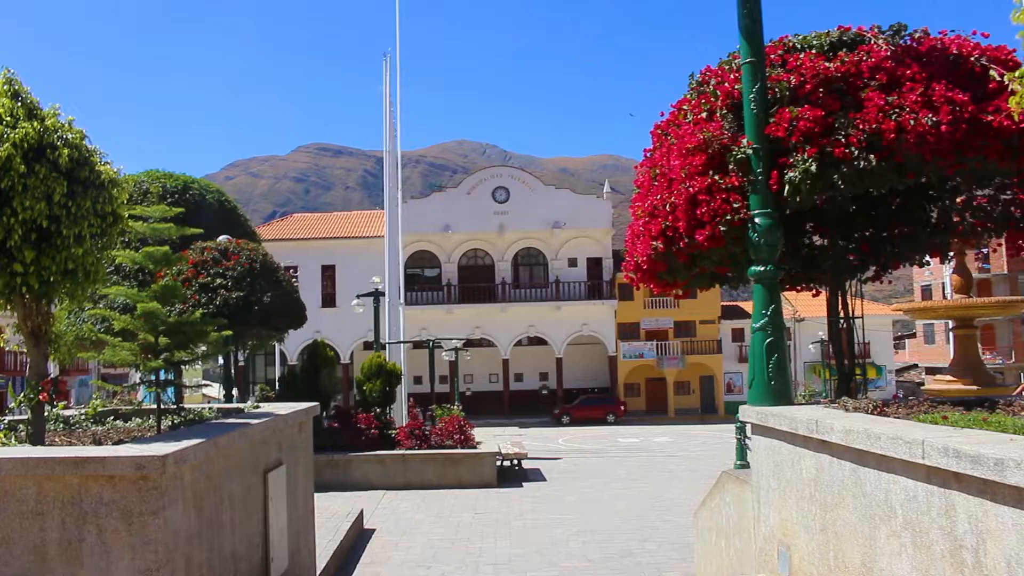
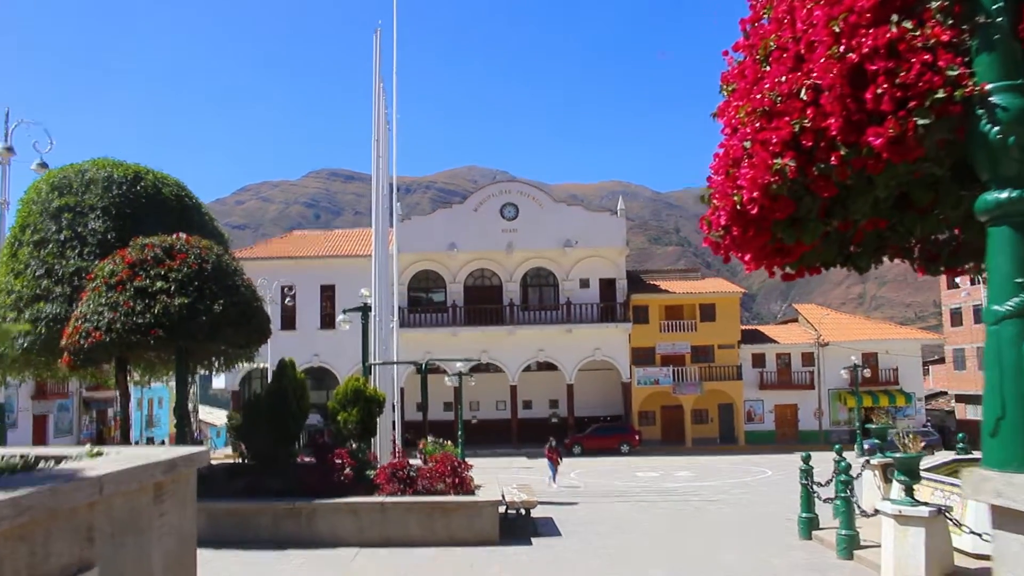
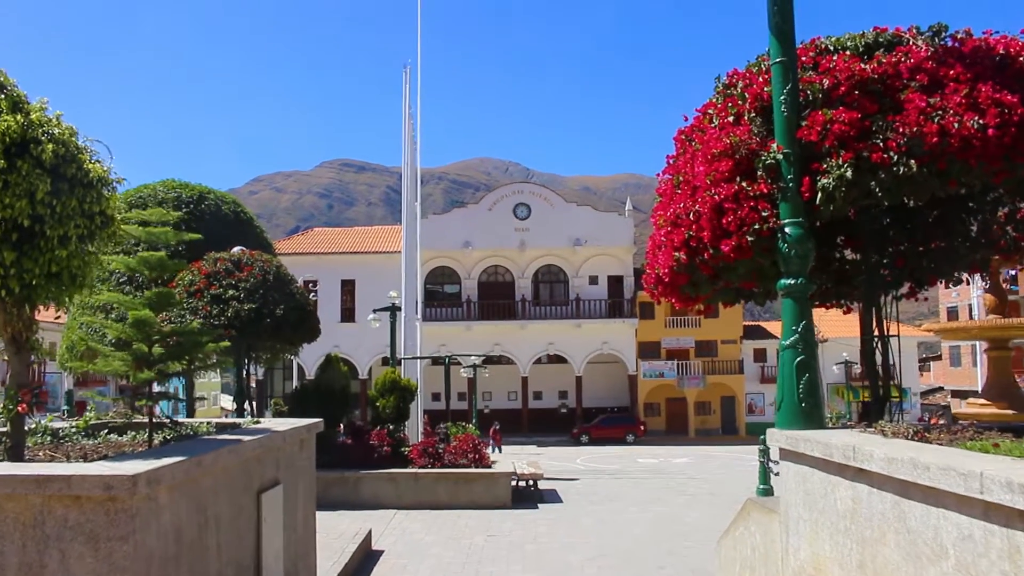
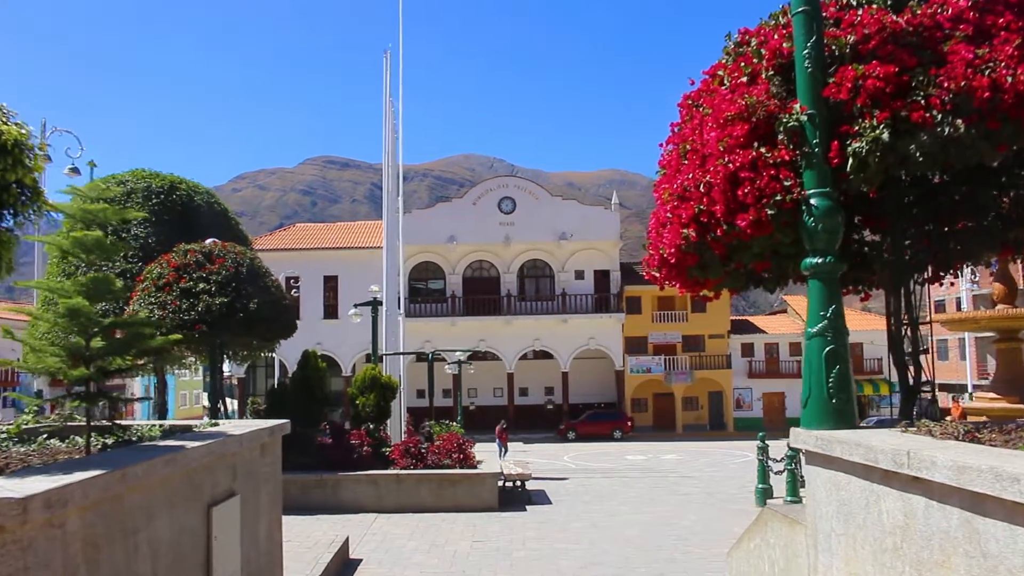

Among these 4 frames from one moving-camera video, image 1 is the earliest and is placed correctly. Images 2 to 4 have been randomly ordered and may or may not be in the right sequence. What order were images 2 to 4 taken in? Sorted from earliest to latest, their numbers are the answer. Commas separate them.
3, 4, 2
